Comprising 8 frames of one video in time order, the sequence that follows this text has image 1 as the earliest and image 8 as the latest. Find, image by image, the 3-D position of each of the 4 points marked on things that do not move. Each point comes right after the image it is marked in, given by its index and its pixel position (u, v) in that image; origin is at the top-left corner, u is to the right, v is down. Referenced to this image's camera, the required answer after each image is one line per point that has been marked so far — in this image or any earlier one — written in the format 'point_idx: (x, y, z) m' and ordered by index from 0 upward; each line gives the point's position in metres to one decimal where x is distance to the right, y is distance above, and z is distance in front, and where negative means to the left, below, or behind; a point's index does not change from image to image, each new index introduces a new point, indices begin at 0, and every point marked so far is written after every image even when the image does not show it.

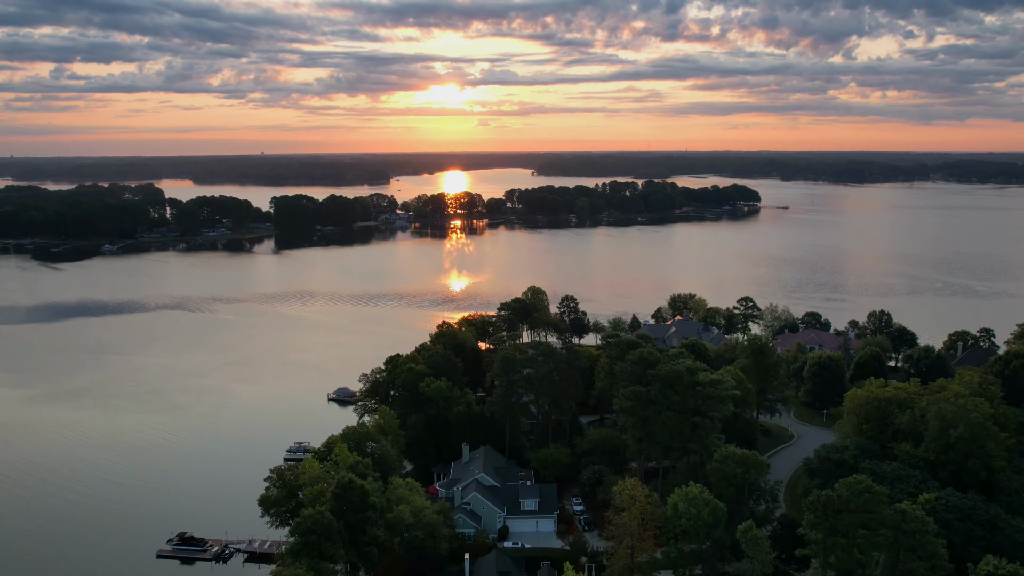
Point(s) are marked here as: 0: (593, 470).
0: (+1.4, -3.2, +16.1) m
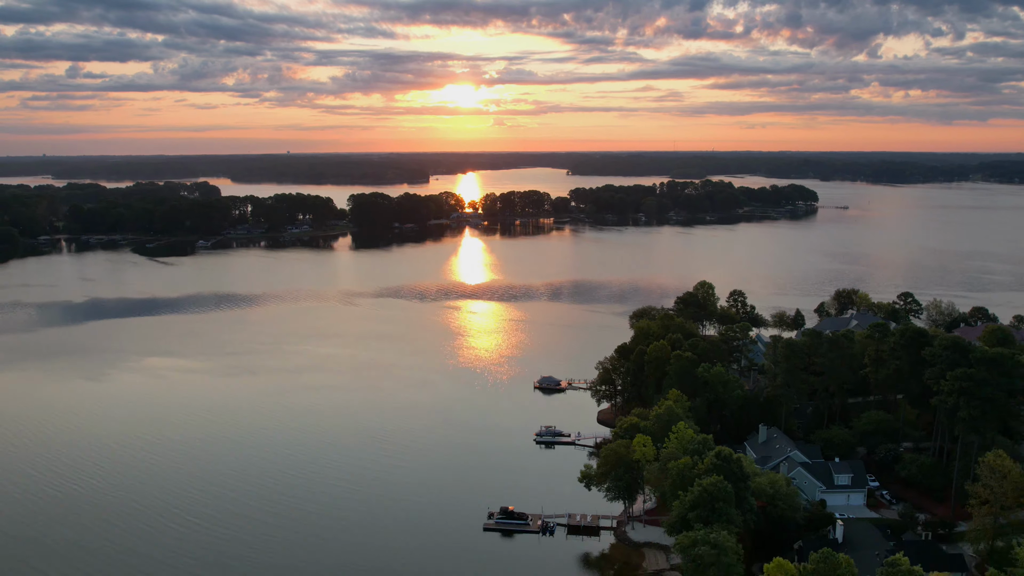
0: (+7.1, -3.0, +17.2) m
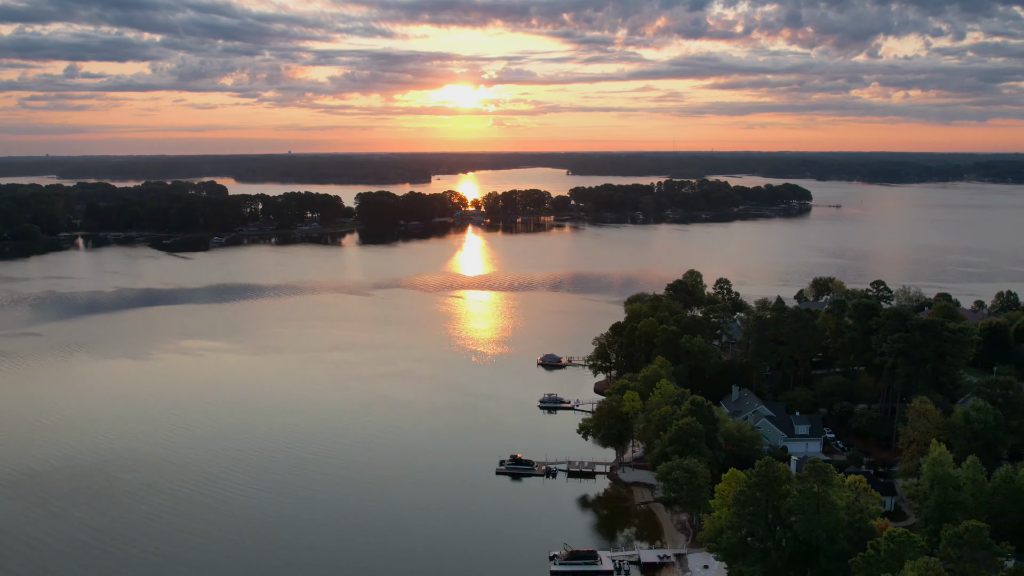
0: (+7.2, -2.6, +20.0) m
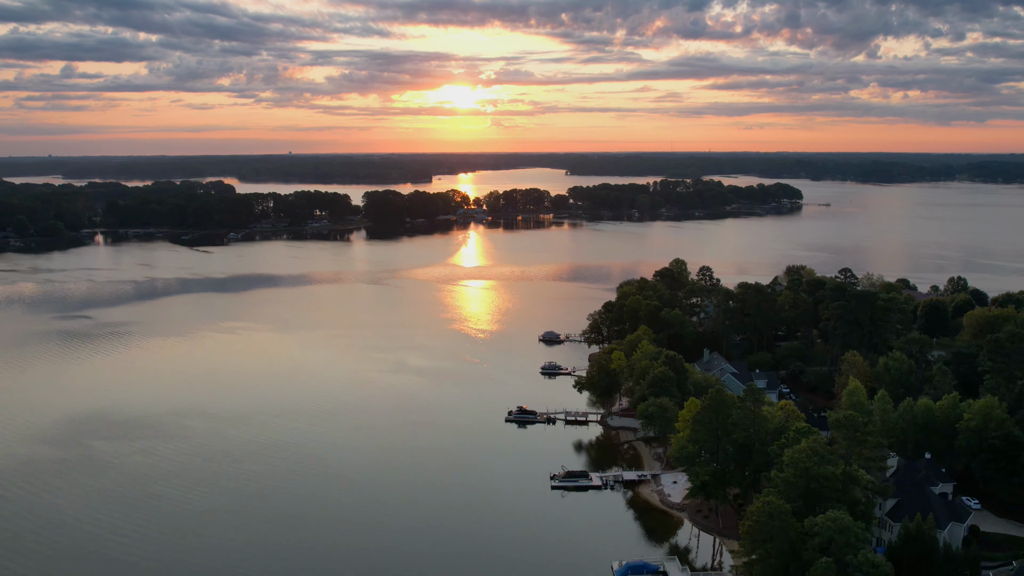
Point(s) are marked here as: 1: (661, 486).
0: (+7.4, -2.0, +23.8) m
1: (+3.2, -4.2, +19.0) m
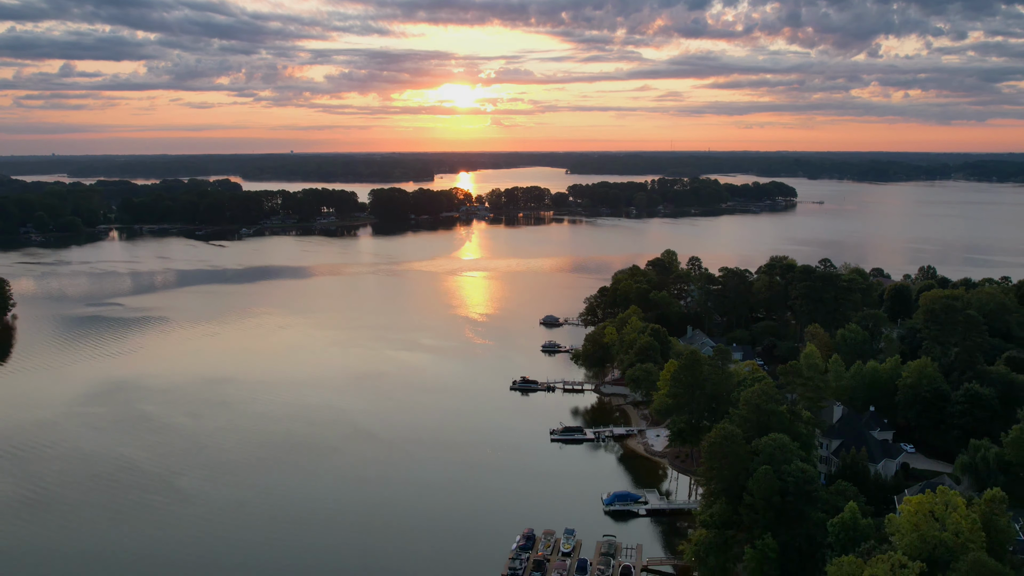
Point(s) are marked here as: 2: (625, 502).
0: (+7.5, -1.6, +26.7) m
1: (+3.3, -3.7, +21.9) m
2: (+2.2, -4.2, +17.6) m
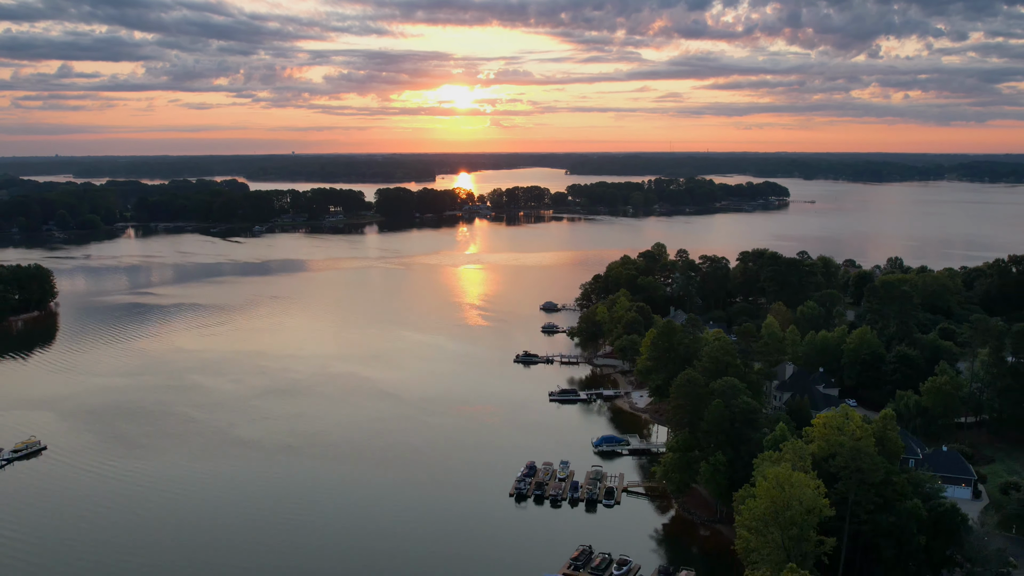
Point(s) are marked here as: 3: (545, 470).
0: (+7.6, -1.1, +30.2) m
1: (+3.4, -3.2, +25.4) m
2: (+2.3, -3.7, +21.1) m
3: (+0.7, -3.9, +19.4) m
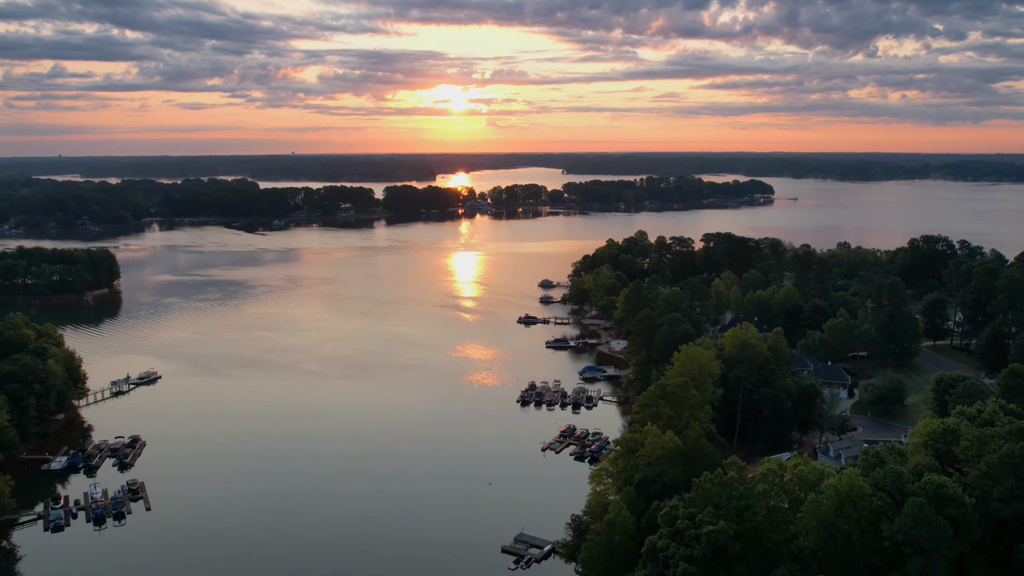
0: (+7.8, 0.0, +36.8) m
1: (+3.5, -2.1, +32.0) m
2: (+2.5, -2.7, +27.8) m
3: (+0.9, -2.8, +26.0) m
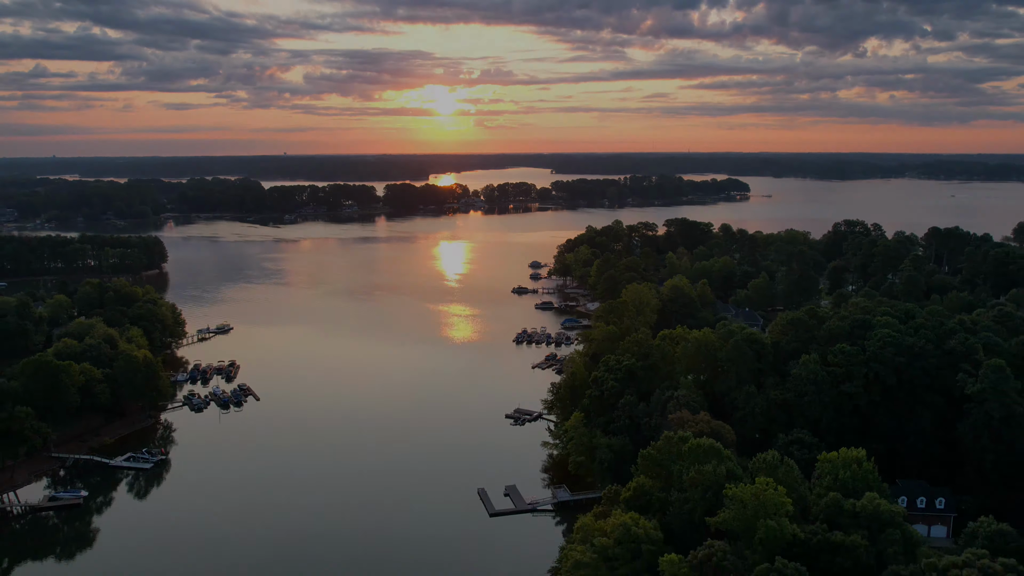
0: (+7.5, +1.2, +44.5) m
1: (+3.3, -1.0, +39.7) m
2: (+2.3, -1.5, +35.4) m
3: (+0.8, -1.7, +33.6) m
